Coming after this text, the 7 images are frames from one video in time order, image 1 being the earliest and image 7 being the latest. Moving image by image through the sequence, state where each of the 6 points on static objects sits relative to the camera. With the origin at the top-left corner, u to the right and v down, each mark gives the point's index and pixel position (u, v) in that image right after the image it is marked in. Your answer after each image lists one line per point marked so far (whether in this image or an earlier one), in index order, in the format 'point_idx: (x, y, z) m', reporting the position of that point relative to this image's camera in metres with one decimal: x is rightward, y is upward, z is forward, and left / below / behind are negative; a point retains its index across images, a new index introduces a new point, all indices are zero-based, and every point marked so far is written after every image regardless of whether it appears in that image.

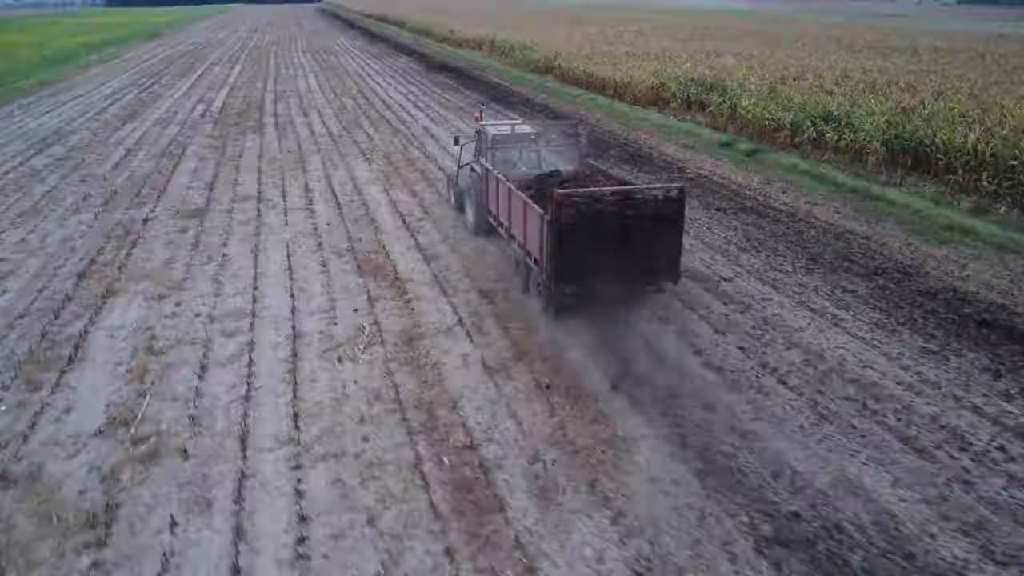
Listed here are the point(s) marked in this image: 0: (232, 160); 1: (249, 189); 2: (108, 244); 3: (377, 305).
0: (-6.9, +3.1, +19.7) m
1: (-5.6, +2.1, +16.9) m
2: (-6.7, +0.7, +13.3) m
3: (-1.8, -0.2, +10.6) m
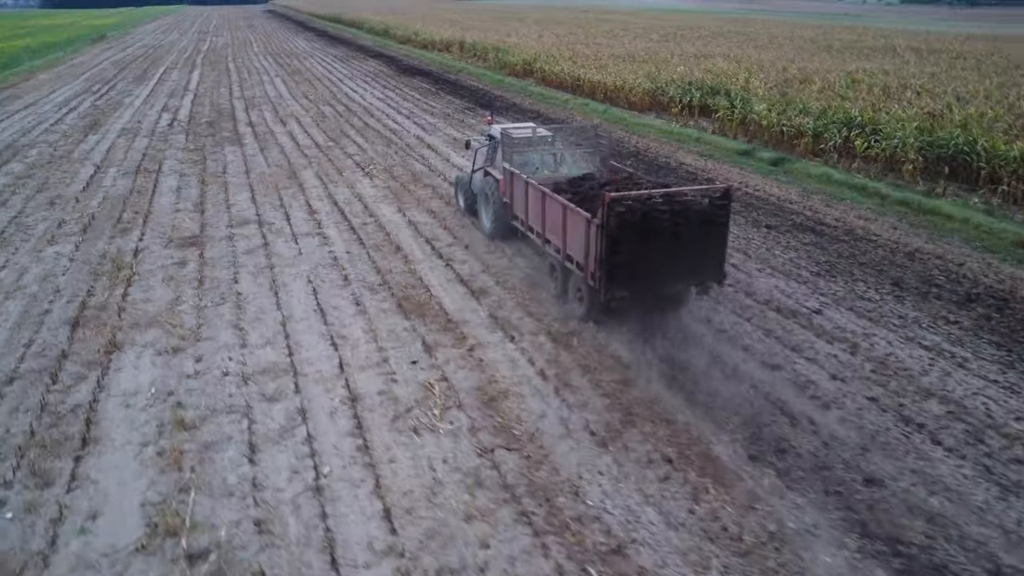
0: (-6.6, +2.5, +17.9) m
1: (-5.1, +1.5, +15.2) m
2: (-6.0, +0.1, +11.5) m
3: (-0.9, -0.7, +9.2) m
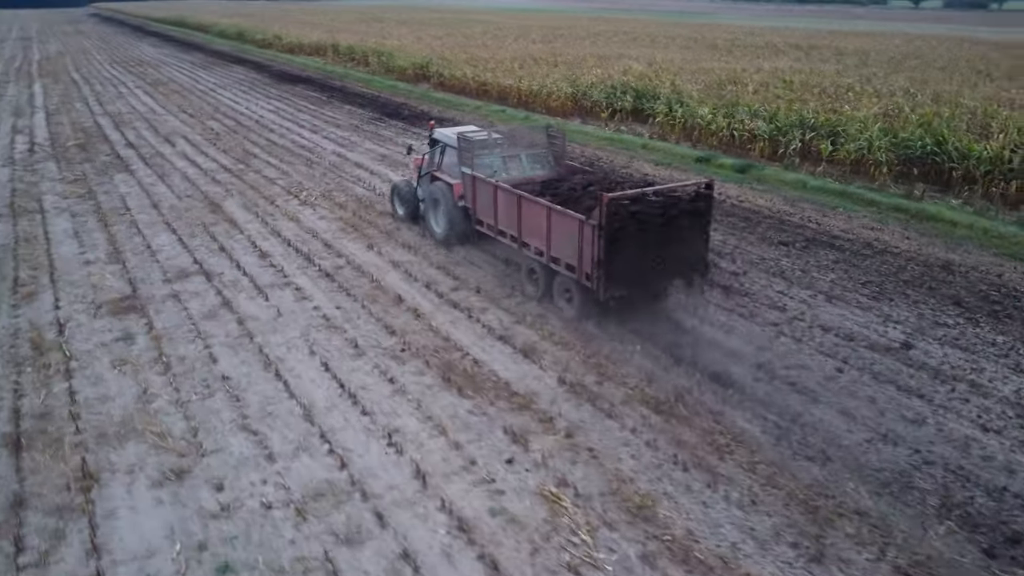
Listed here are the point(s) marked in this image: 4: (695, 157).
0: (-7.3, +1.3, +14.8) m
1: (-5.2, +0.5, +12.4) m
2: (-5.3, -1.0, +8.7) m
3: (+0.2, -1.4, +7.3) m
4: (+4.3, +3.0, +18.6) m
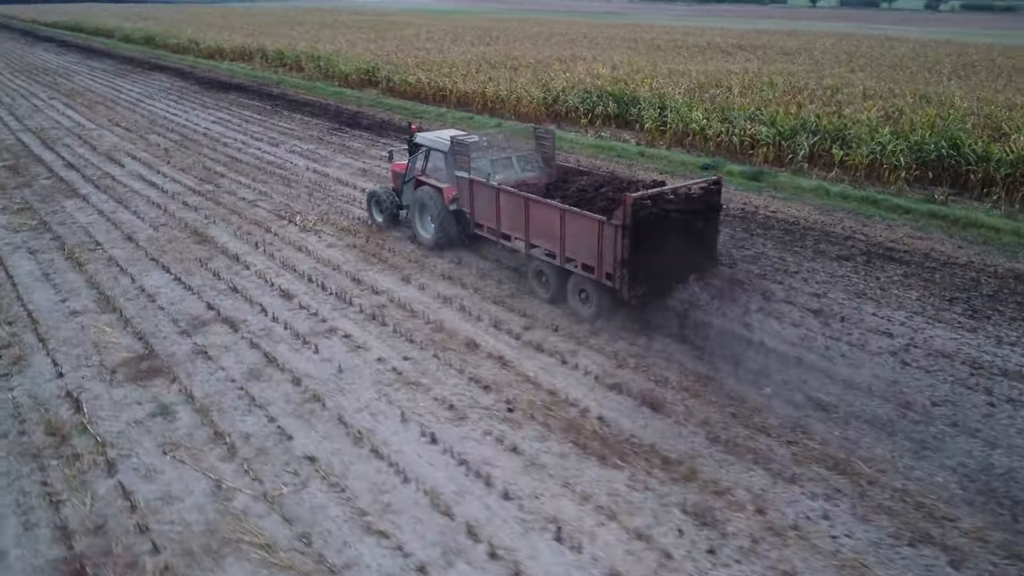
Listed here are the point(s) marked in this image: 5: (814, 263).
0: (-6.8, +0.6, +12.8) m
1: (-4.4, -0.2, +10.7) m
2: (-4.0, -1.6, +6.9) m
3: (+1.6, -1.8, +6.2) m
4: (+4.2, +2.8, +17.9) m
5: (+4.5, +0.4, +11.9) m
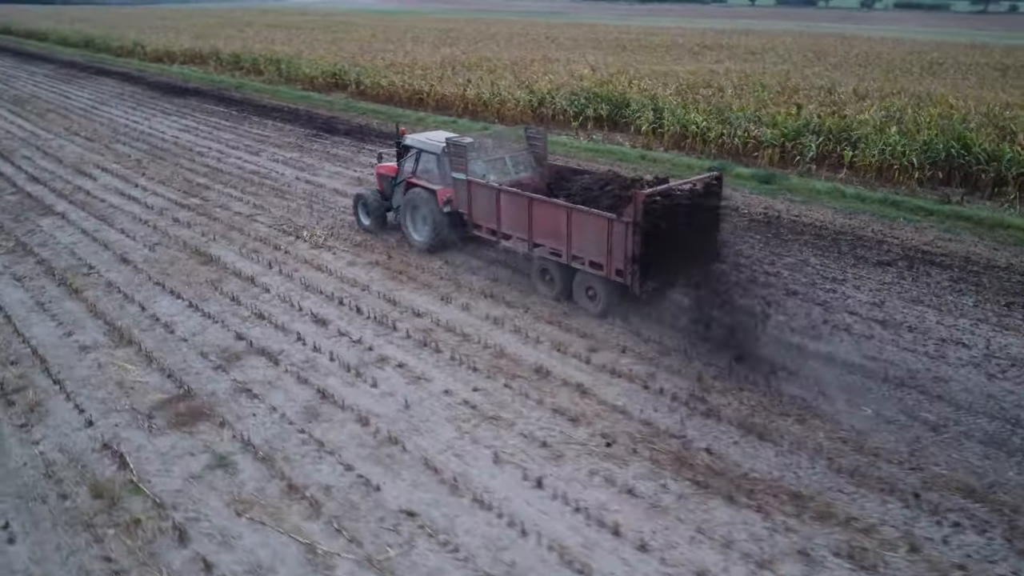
0: (-6.3, +0.2, +11.7) m
1: (-3.7, -0.5, +9.7) m
2: (-3.0, -2.0, +6.0) m
3: (+2.6, -2.0, +5.7) m
4: (+4.2, +2.6, +17.5) m
5: (+5.1, +0.3, +11.6) m
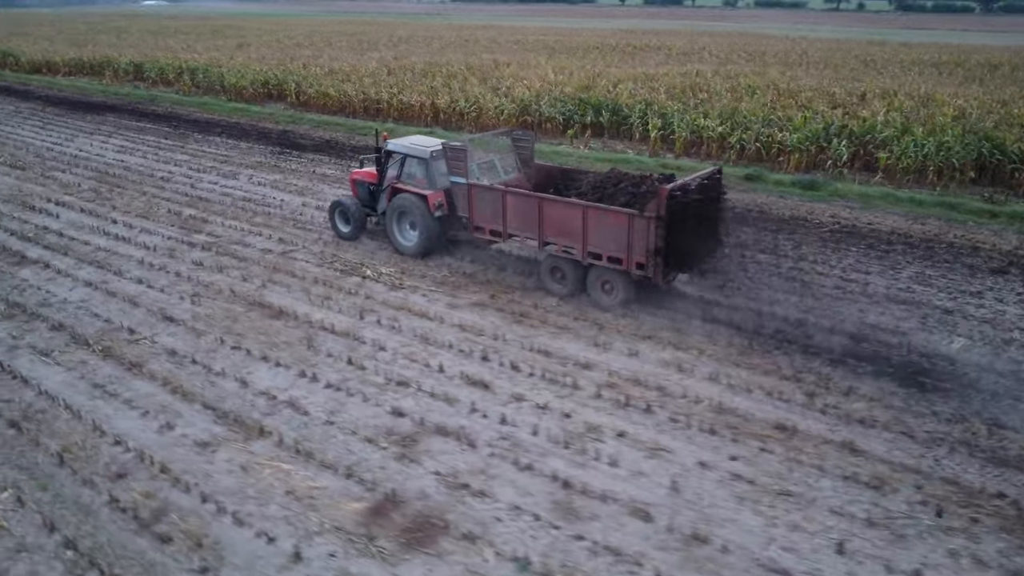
0: (-4.5, -0.7, +9.5) m
1: (-1.6, -1.2, +8.0) m
2: (-0.2, -2.6, +4.4) m
3: (+5.4, -2.3, +5.1) m
4: (+4.7, +2.4, +17.0) m
5: (+6.6, +0.1, +11.3) m
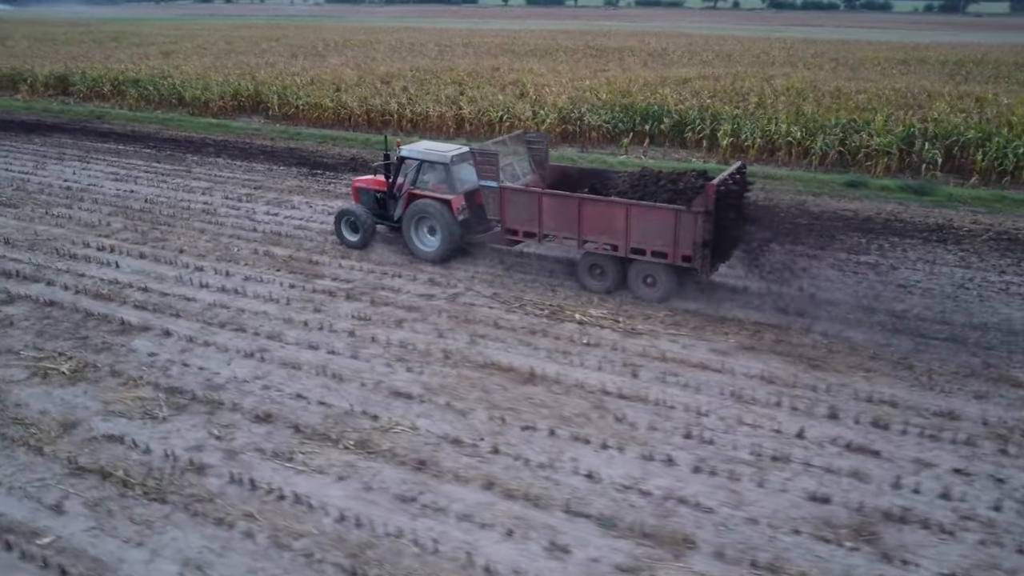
0: (-1.2, -1.4, +7.6) m
1: (+2.0, -1.7, +6.6) m
2: (+4.0, -3.0, +3.3) m
3: (+9.4, -2.3, +4.9) m
4: (+6.4, +2.2, +16.5) m
5: (+9.5, +0.1, +11.3) m
